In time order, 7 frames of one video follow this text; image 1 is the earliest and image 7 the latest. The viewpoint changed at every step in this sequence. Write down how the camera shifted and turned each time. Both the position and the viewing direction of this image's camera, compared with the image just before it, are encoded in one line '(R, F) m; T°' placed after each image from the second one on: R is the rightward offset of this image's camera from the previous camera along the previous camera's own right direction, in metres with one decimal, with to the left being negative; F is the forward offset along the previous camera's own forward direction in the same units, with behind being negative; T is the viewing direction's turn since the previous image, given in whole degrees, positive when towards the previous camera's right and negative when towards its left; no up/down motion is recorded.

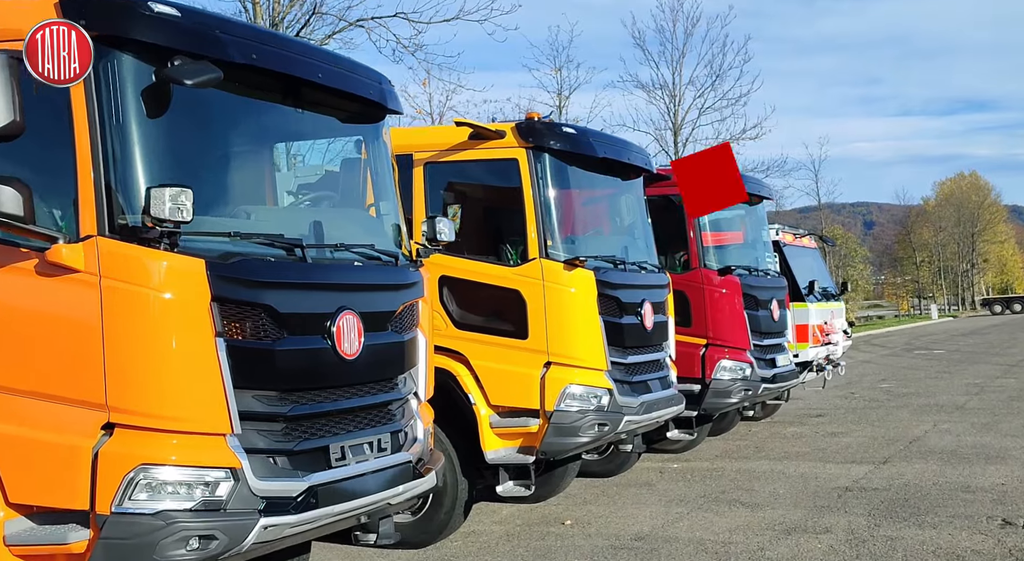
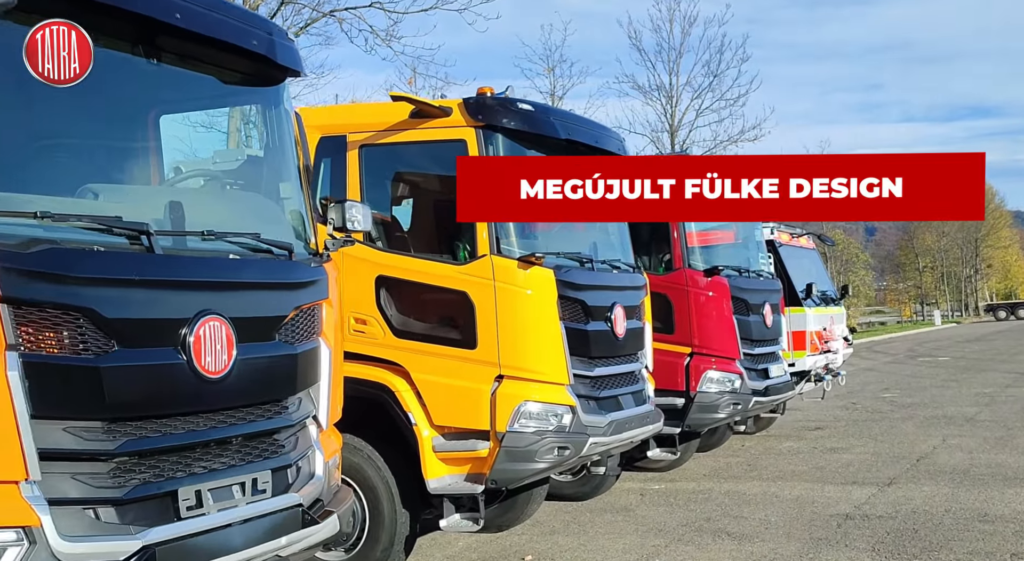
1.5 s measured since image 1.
(+0.3, +1.0) m; 0°
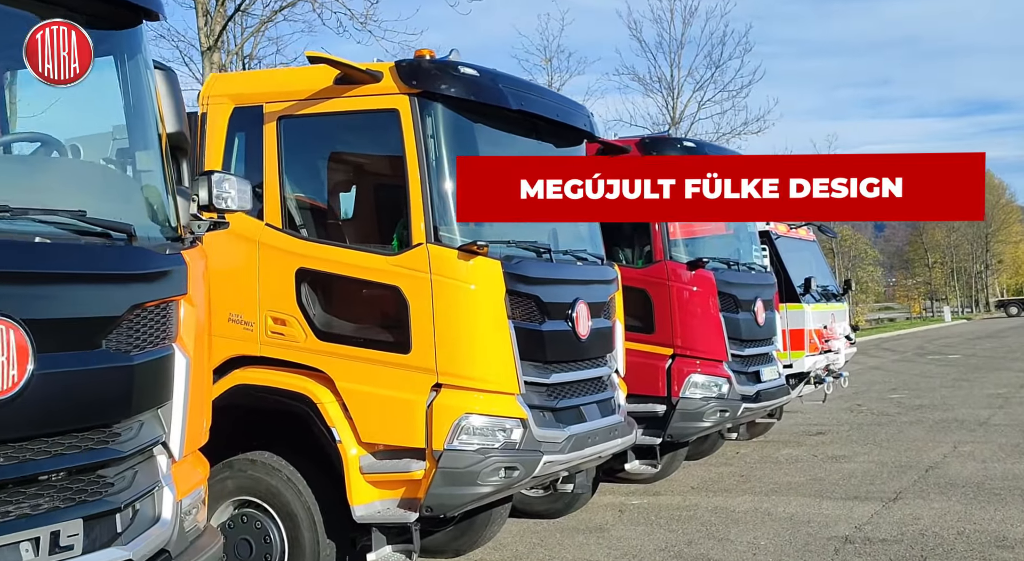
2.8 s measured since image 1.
(+0.4, +0.9) m; 0°
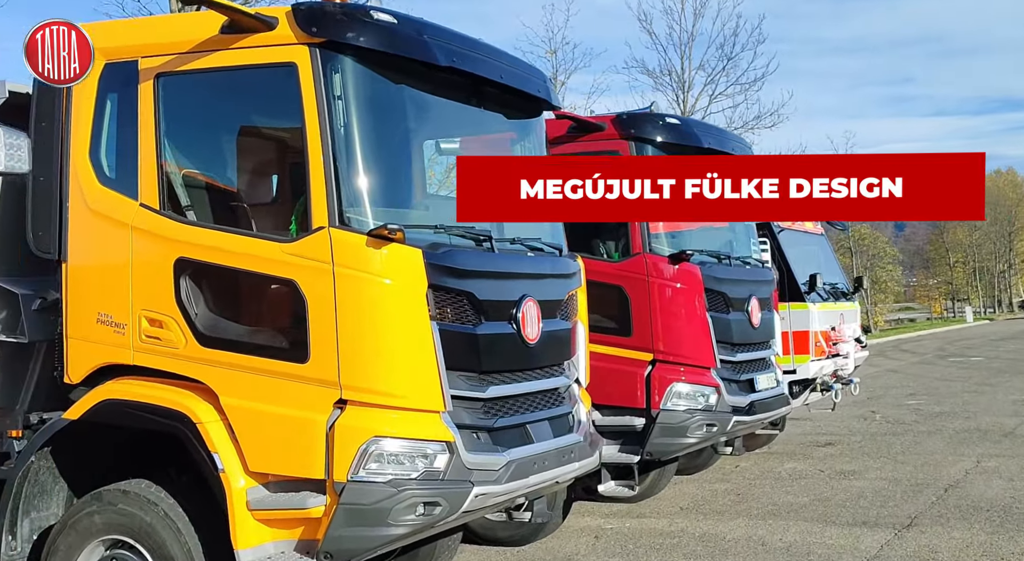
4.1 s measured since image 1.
(+0.4, +1.0) m; -1°
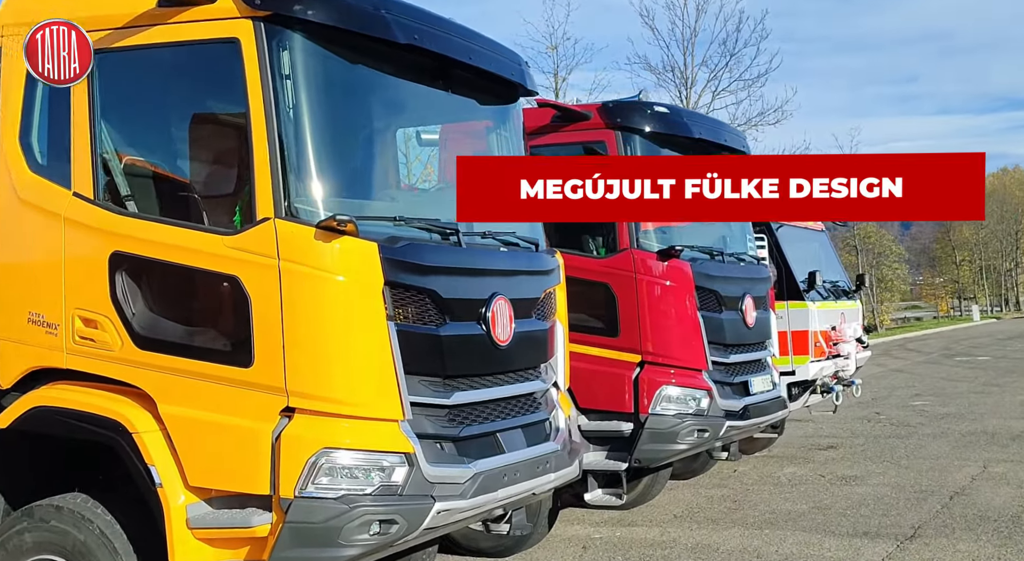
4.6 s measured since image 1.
(+0.2, +0.4) m; 0°
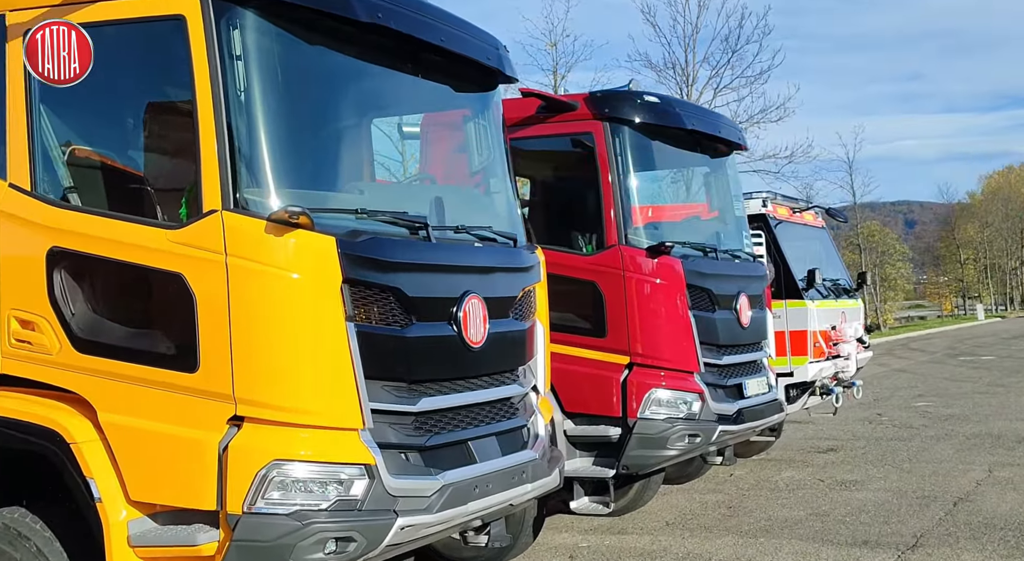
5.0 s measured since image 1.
(+0.1, +0.3) m; 0°
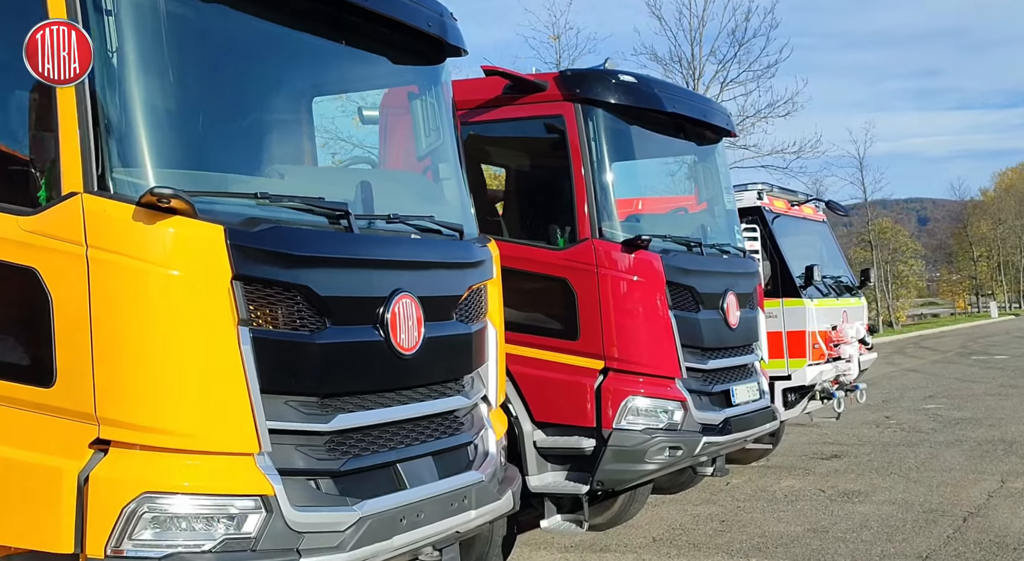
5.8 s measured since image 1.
(+0.3, +0.6) m; -1°
